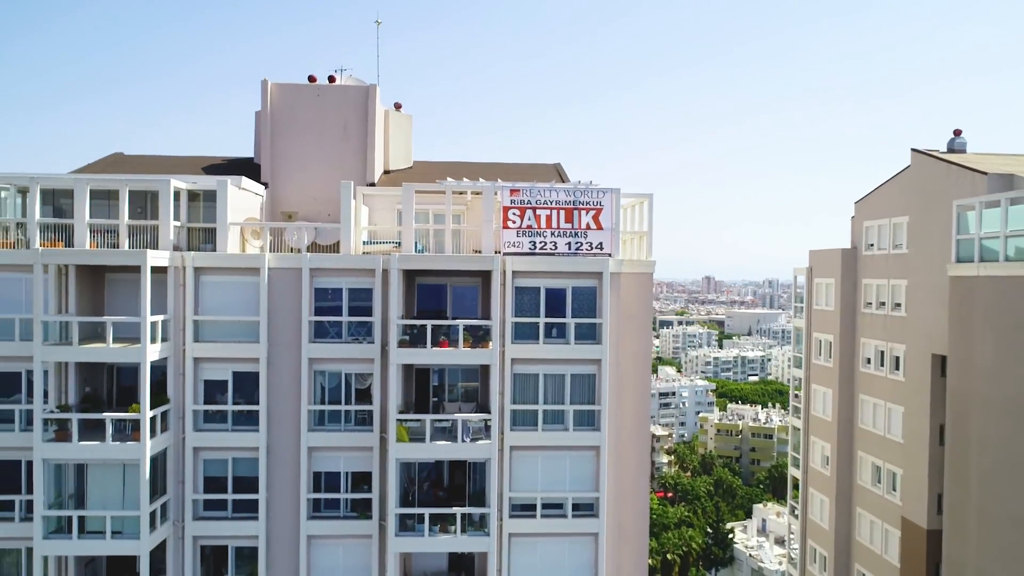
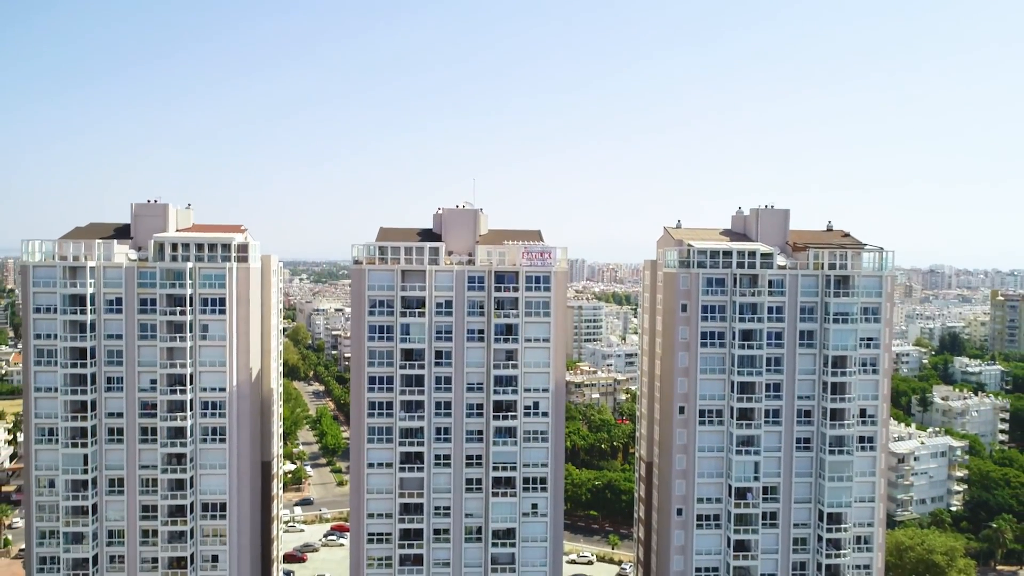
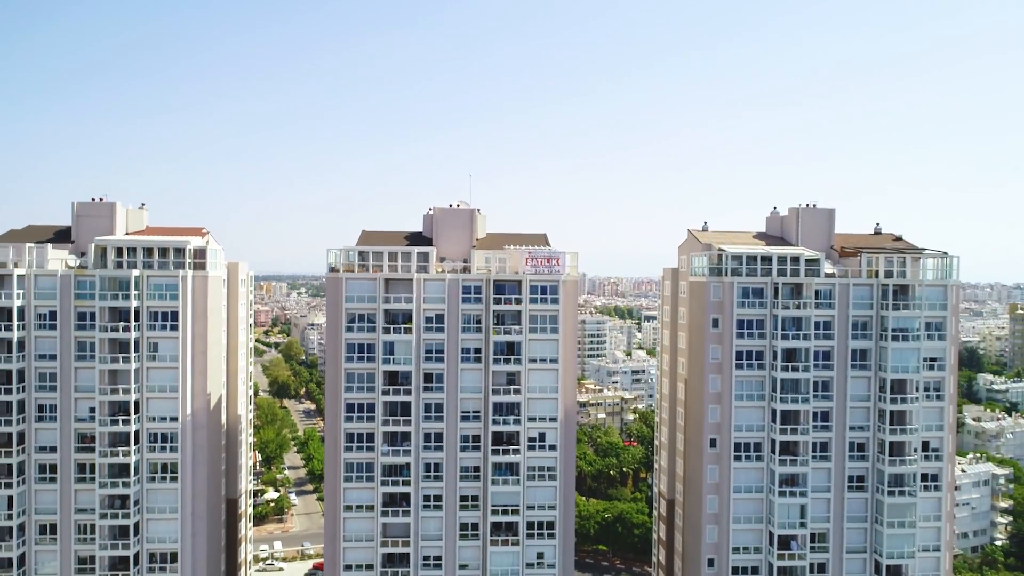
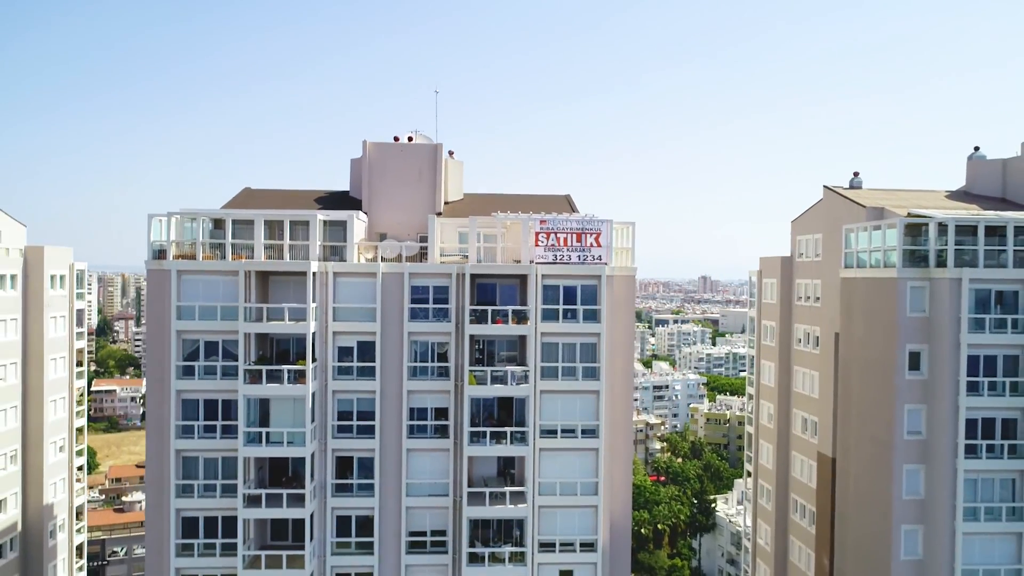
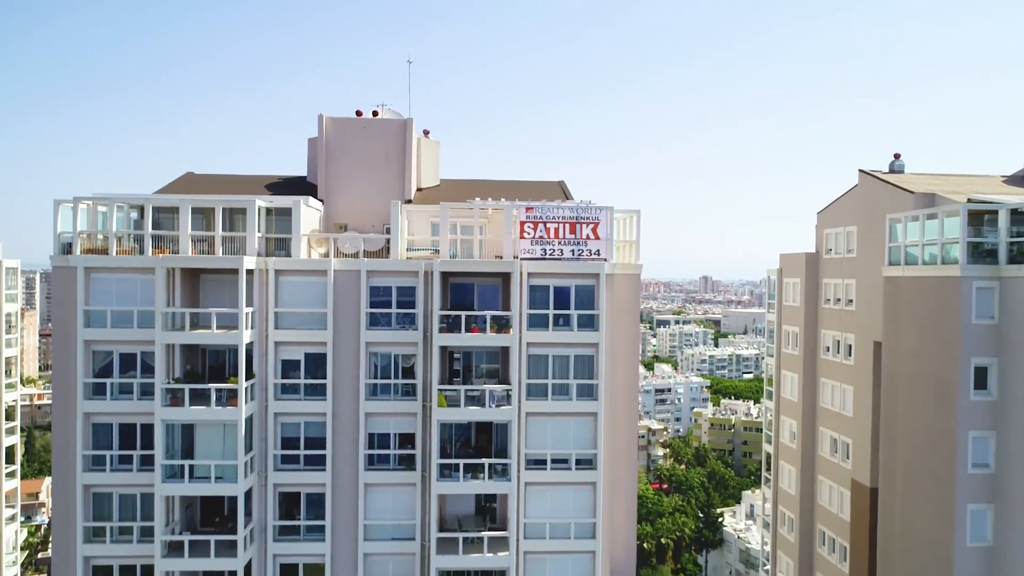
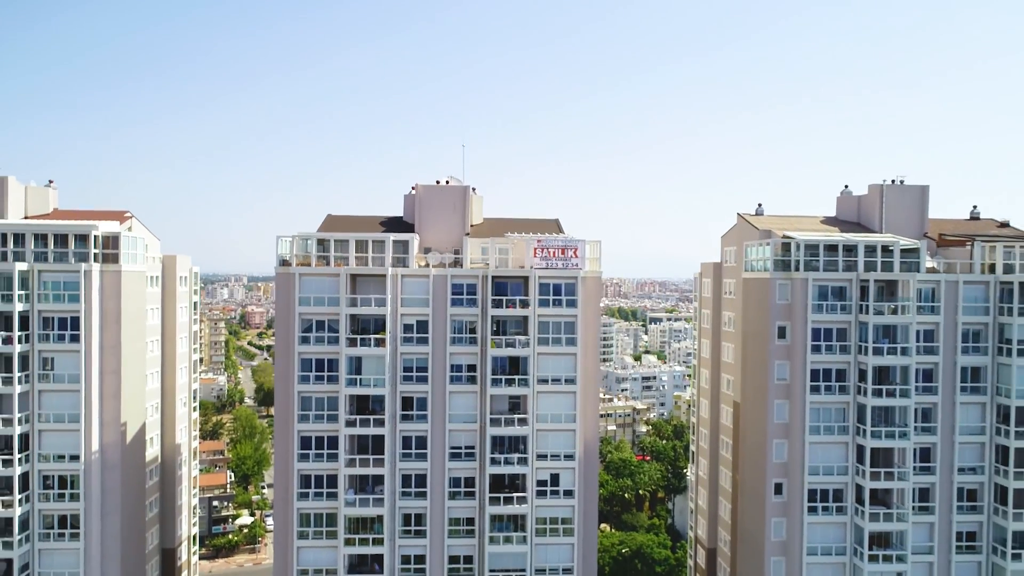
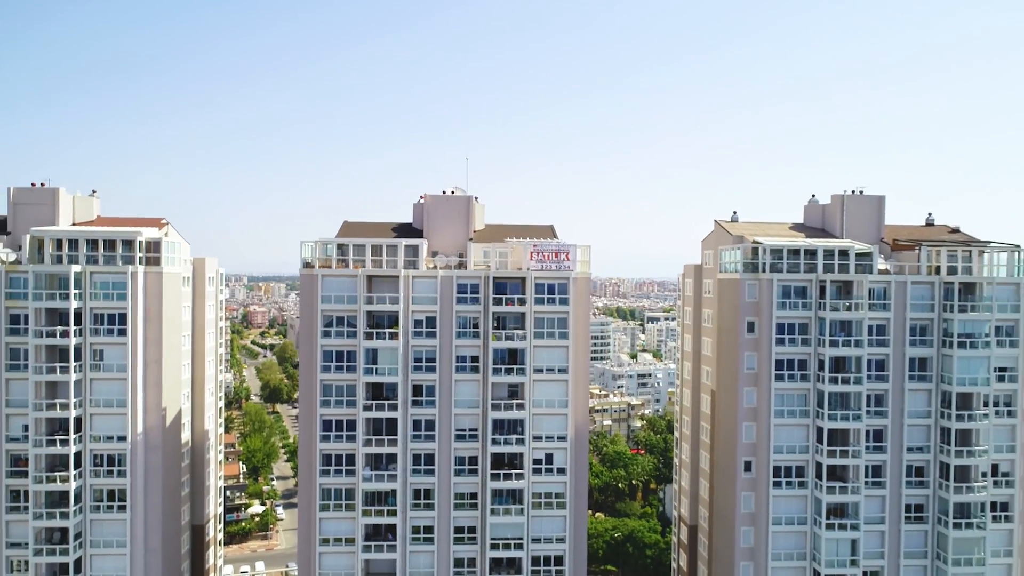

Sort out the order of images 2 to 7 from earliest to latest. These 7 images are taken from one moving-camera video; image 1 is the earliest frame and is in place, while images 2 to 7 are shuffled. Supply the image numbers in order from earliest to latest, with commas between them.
5, 4, 6, 7, 3, 2
